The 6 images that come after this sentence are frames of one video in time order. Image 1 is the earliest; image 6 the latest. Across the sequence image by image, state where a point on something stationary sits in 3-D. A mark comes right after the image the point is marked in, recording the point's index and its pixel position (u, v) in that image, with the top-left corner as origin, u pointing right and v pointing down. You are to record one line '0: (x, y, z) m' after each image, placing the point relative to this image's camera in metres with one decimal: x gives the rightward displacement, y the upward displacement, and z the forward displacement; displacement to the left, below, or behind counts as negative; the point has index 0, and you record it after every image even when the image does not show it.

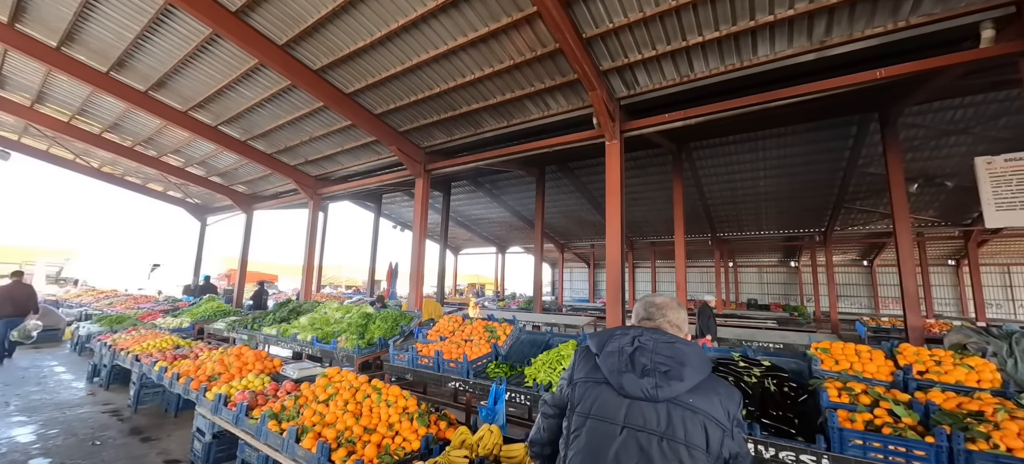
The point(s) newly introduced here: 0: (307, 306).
0: (-3.8, -1.3, +6.5) m
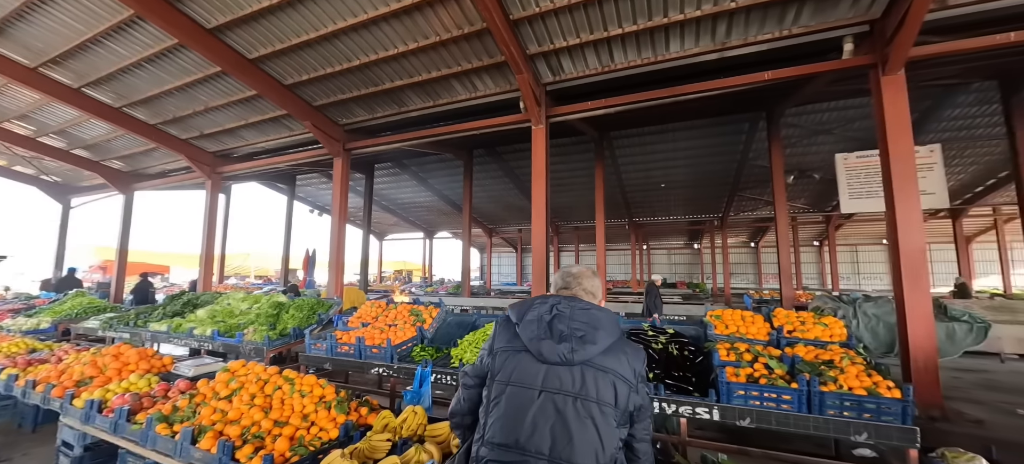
0: (-5.0, -1.1, +5.7) m
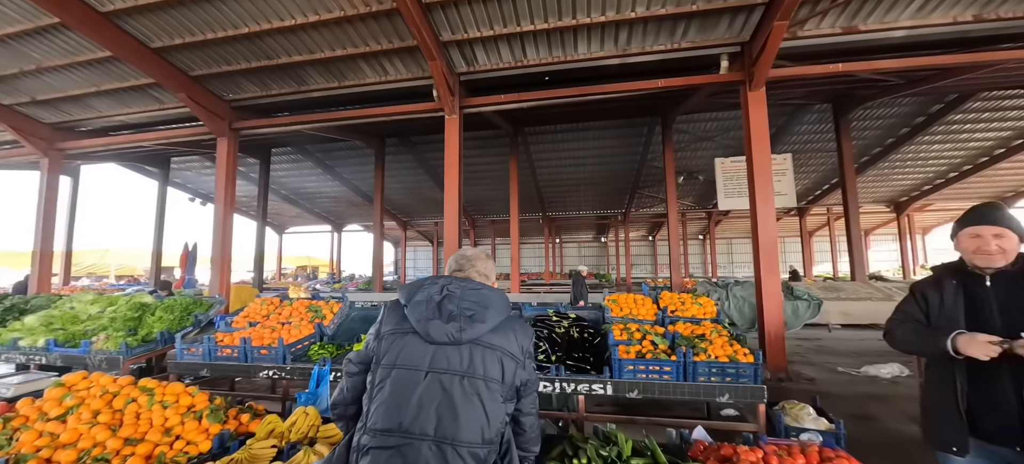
0: (-6.2, -1.0, +4.6) m
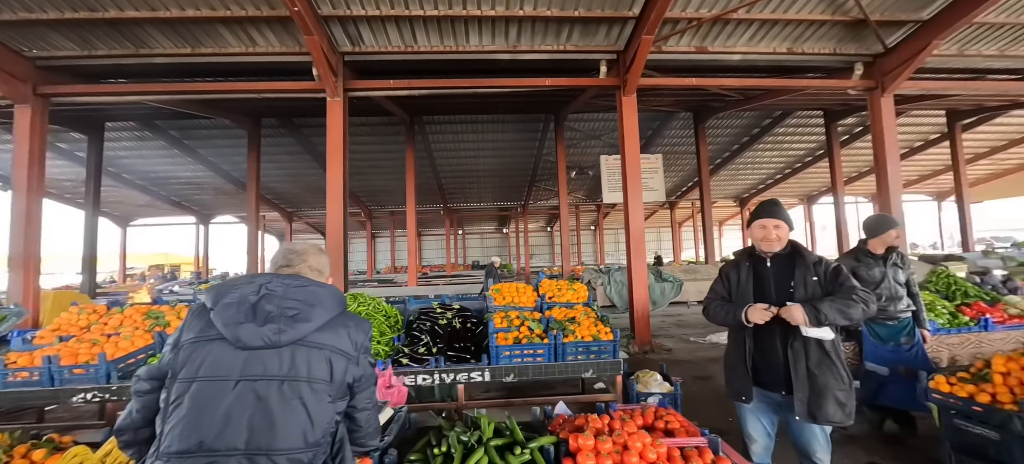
0: (-7.3, -0.9, +3.2) m
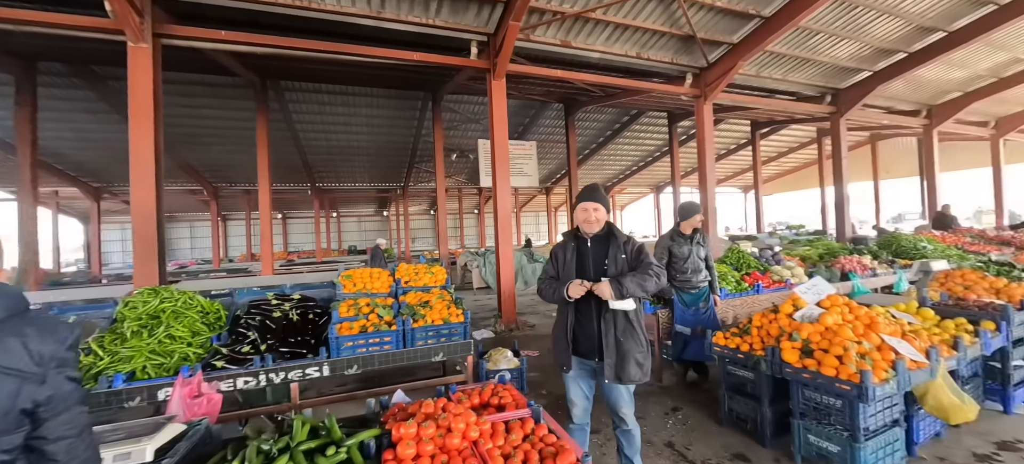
0: (-8.3, -0.8, +1.0) m
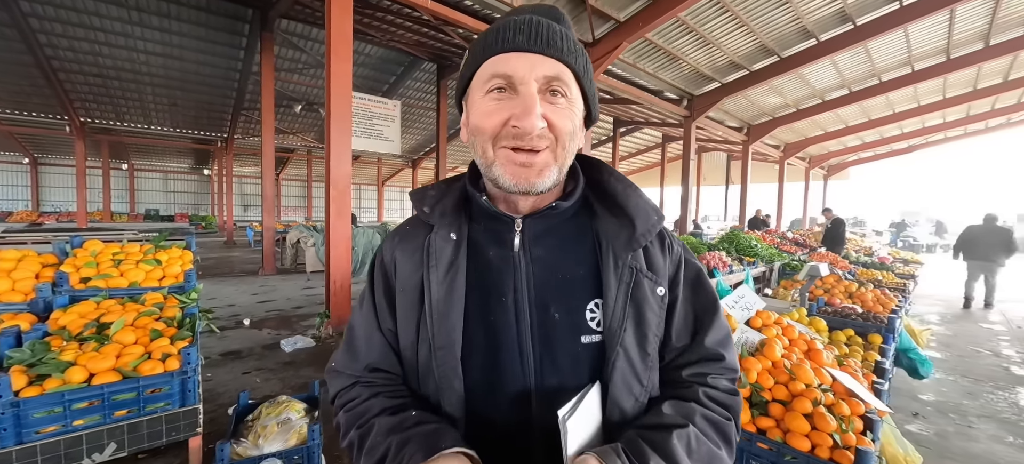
0: (-8.1, -0.4, -3.1) m
